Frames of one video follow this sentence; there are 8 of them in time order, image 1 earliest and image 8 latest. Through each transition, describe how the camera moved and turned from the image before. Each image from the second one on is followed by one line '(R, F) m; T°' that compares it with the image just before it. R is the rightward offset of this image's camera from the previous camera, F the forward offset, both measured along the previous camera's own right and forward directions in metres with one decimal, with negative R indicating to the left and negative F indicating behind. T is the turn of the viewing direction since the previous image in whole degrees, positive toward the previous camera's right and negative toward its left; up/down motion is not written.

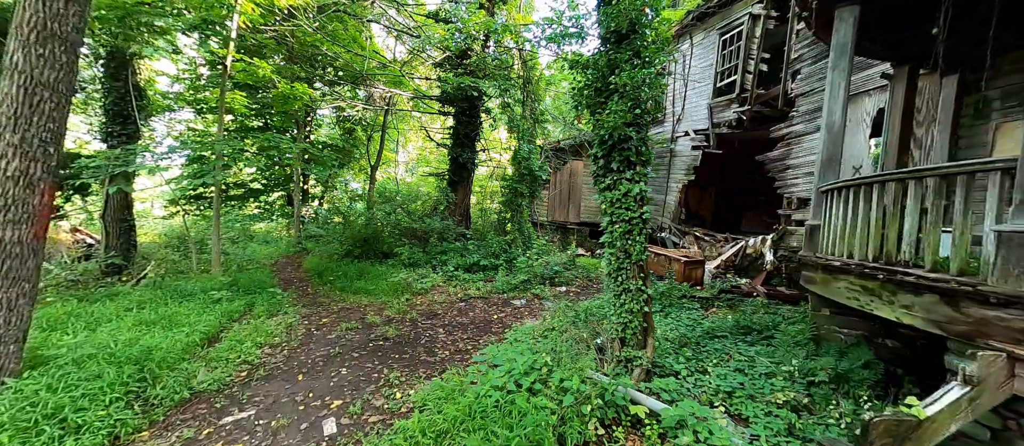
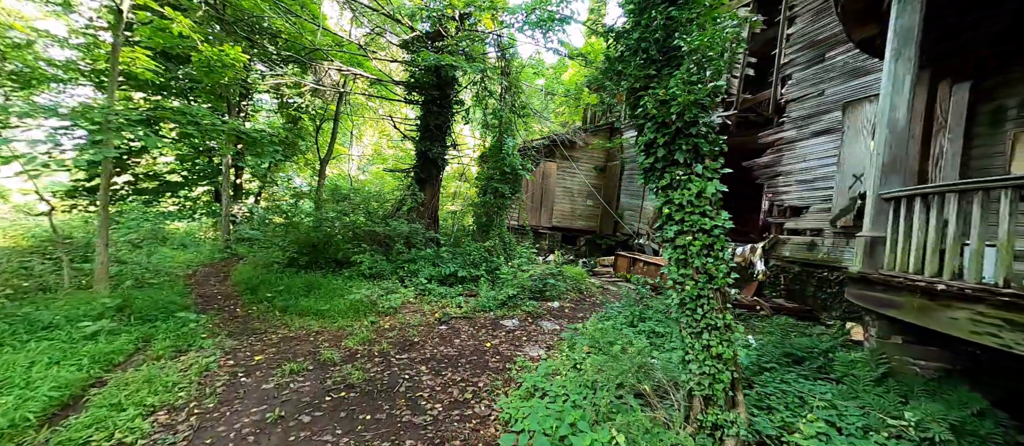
(-0.5, +0.9) m; +7°
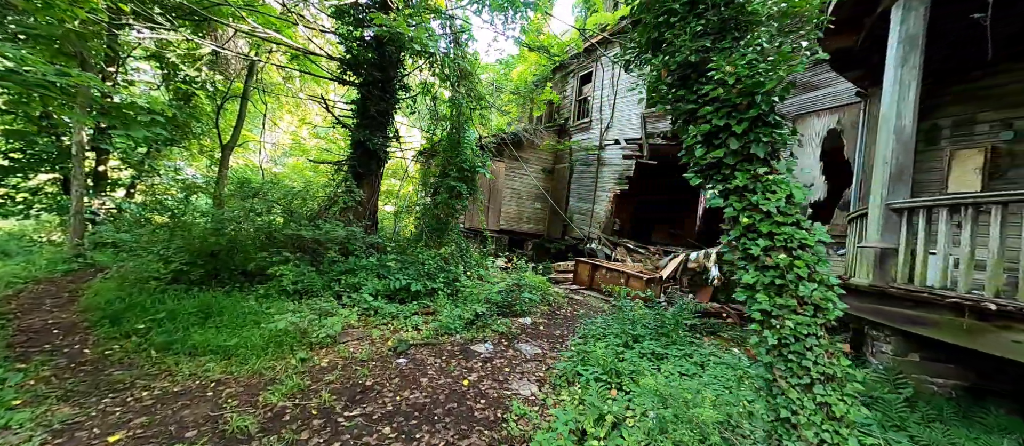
(-0.5, +0.7) m; +11°
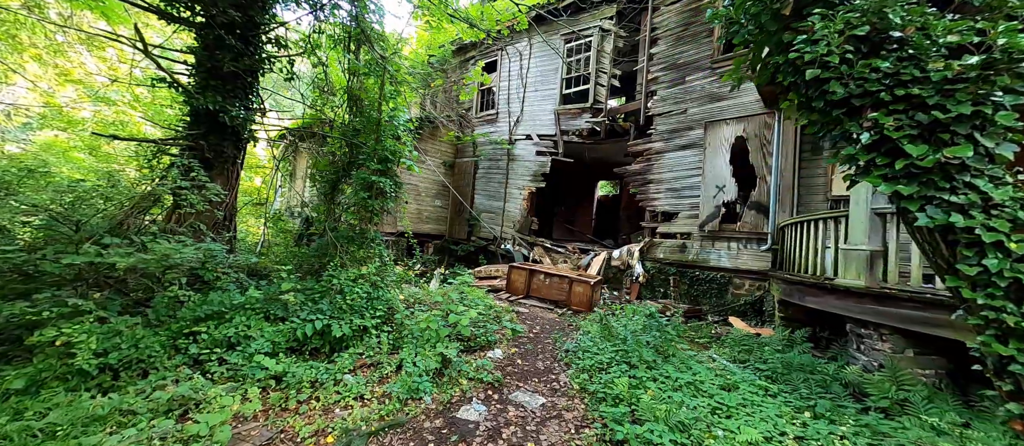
(-0.9, +1.1) m; +21°
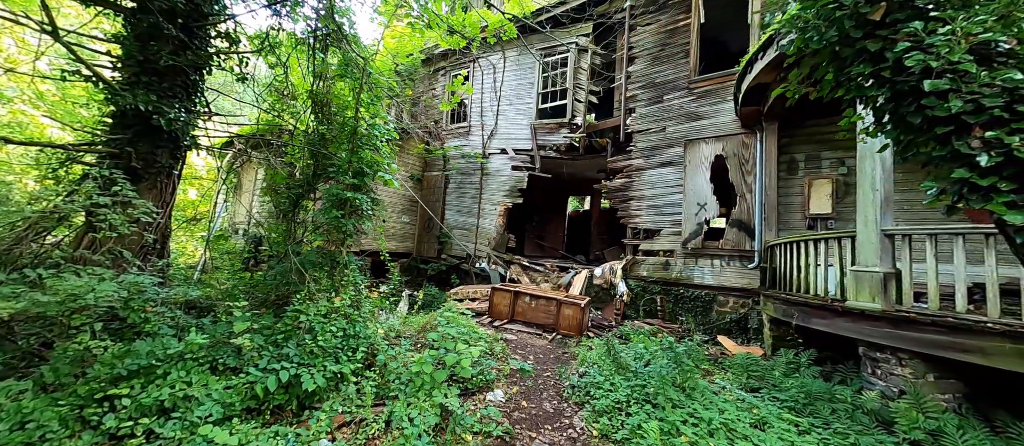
(-0.4, +0.4) m; +7°
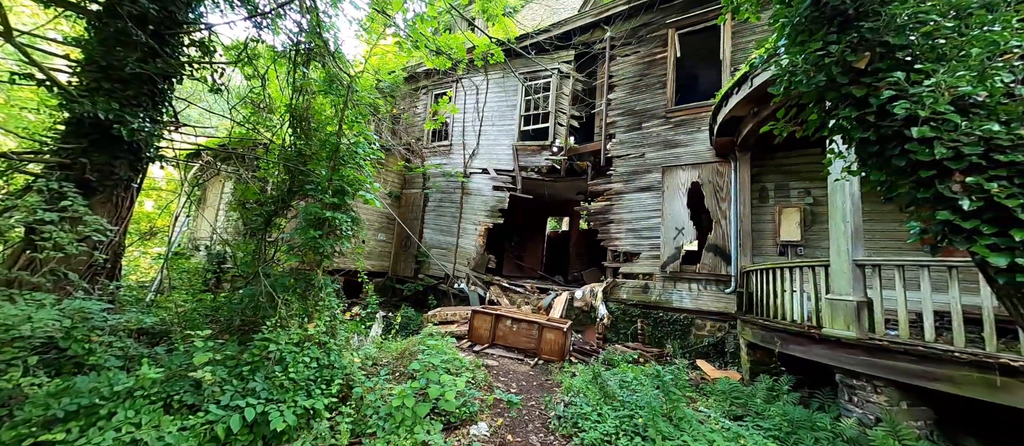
(-0.1, +0.1) m; +4°
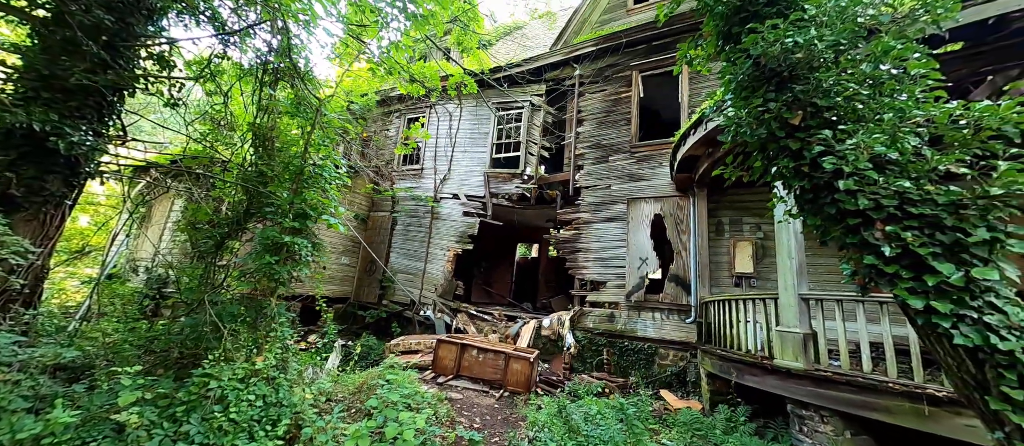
(0.0, 0.0) m; +5°
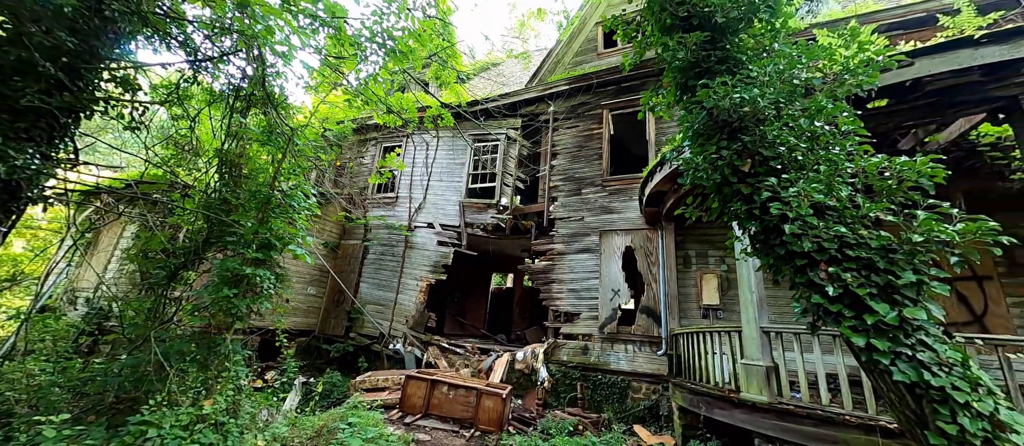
(0.0, 0.0) m; +4°
